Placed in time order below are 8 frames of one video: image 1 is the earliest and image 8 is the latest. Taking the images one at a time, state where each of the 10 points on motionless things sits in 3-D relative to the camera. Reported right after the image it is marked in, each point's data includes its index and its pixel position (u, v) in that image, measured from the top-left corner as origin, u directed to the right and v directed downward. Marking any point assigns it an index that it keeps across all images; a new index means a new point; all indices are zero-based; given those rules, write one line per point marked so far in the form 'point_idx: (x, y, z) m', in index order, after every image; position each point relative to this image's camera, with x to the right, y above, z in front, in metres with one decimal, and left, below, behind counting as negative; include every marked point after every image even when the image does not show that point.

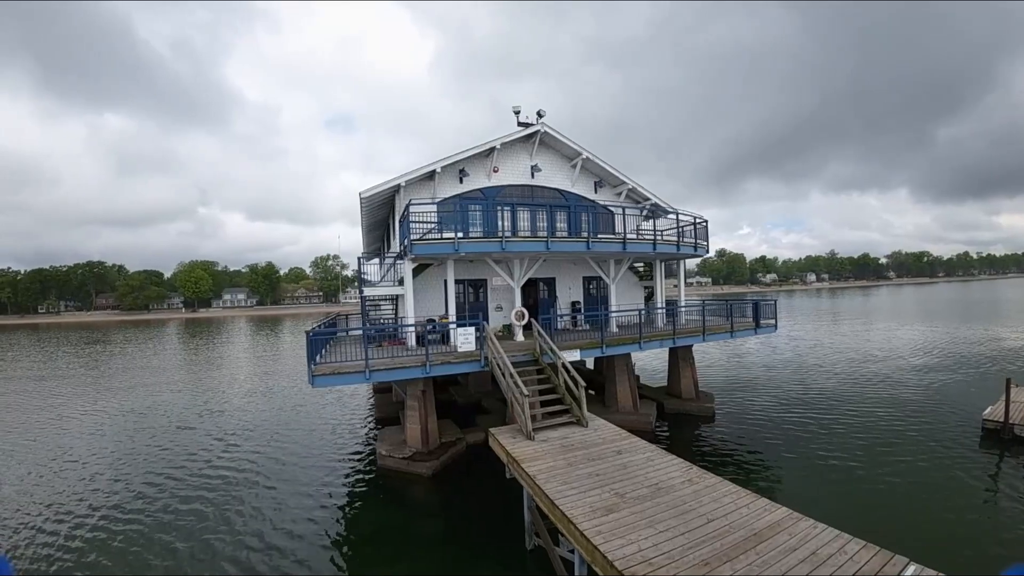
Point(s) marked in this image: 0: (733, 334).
0: (+8.0, -1.8, +16.1) m
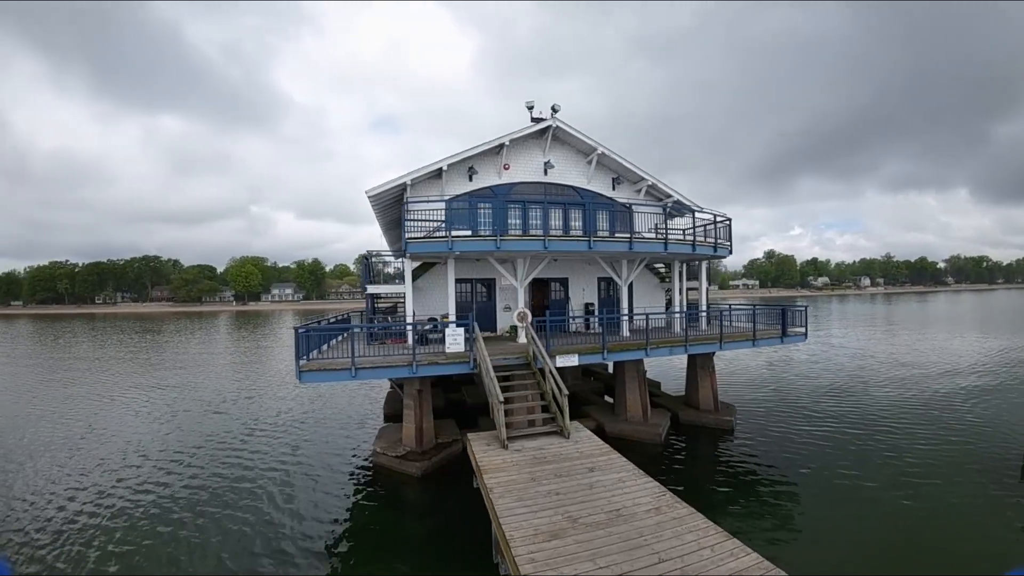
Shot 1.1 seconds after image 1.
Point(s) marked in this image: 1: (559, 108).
0: (+8.2, -1.9, +14.9) m
1: (+1.8, +6.9, +17.1) m
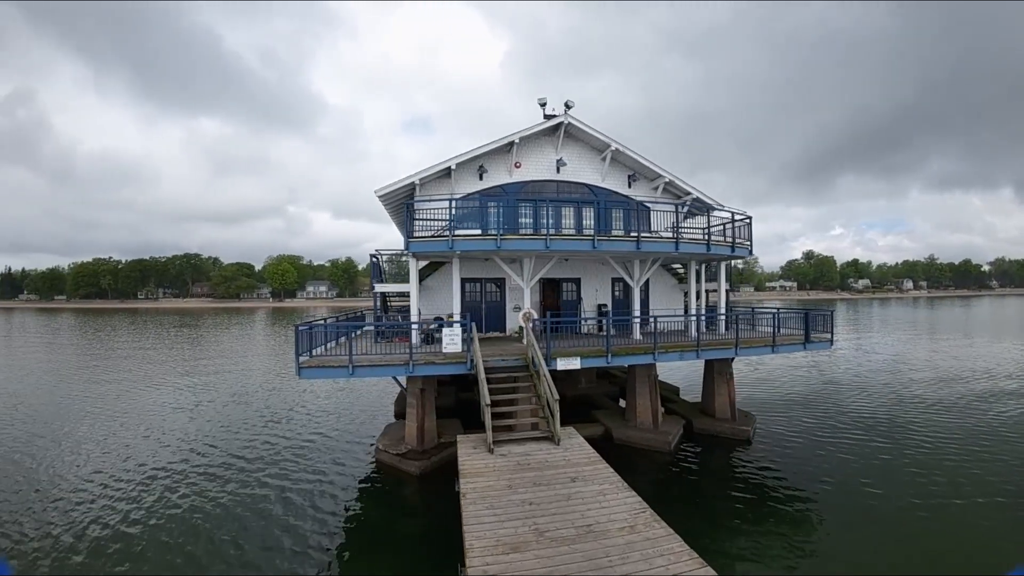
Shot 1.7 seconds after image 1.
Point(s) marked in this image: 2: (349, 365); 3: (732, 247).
0: (+8.4, -2.0, +14.1) m
1: (+2.3, +6.9, +16.7) m
2: (-4.1, -1.8, +10.9) m
3: (+7.2, +1.4, +14.7) m
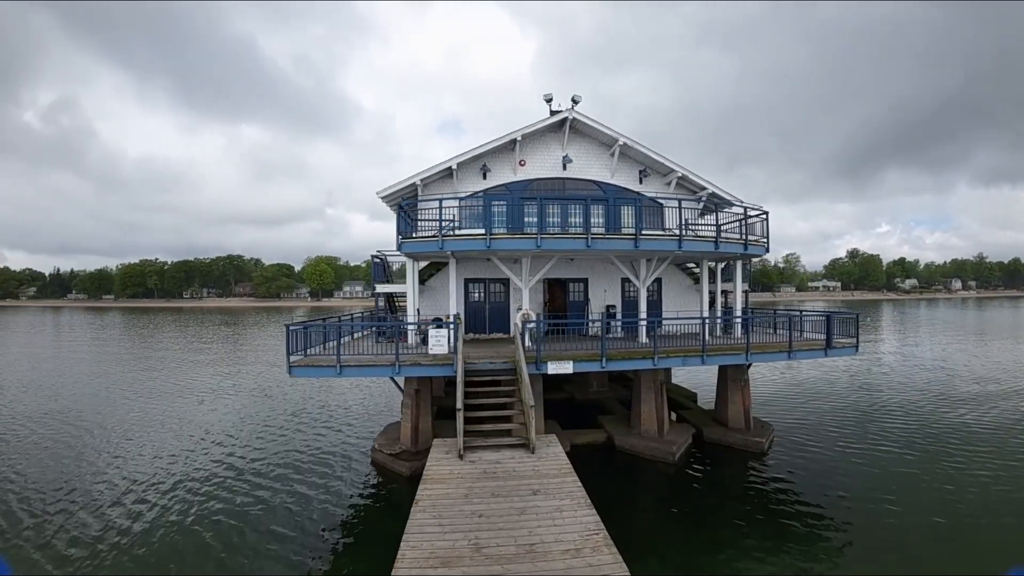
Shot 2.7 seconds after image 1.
0: (+8.4, -2.0, +13.2) m
1: (+2.4, +6.9, +16.3) m
2: (-4.4, -1.8, +10.9) m
3: (+7.2, +1.4, +13.8) m
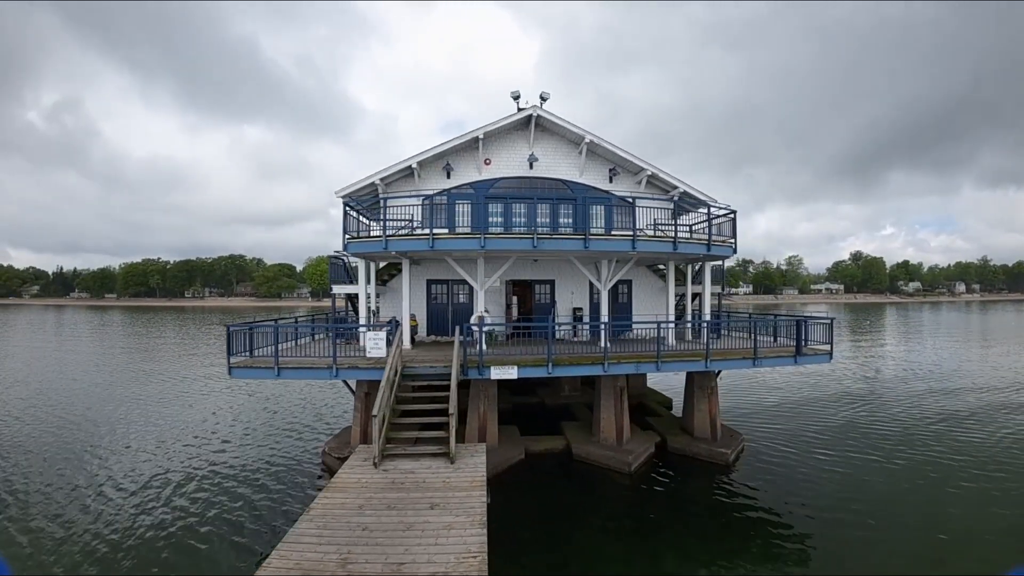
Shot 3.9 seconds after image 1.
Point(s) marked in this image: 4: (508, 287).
0: (+7.1, -2.1, +12.7) m
1: (+1.2, +6.9, +15.9) m
2: (-5.7, -1.9, +10.6) m
3: (+6.0, +1.3, +13.4) m
4: (-0.1, 0.0, +15.6) m
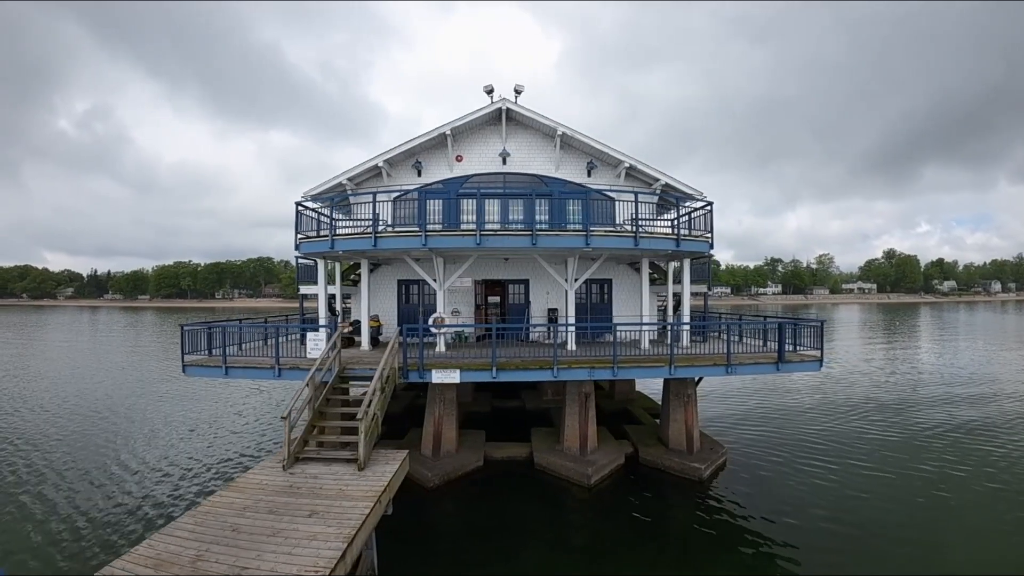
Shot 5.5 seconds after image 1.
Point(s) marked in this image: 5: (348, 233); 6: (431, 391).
0: (+6.0, -2.0, +12.0) m
1: (+0.3, +6.9, +15.4) m
2: (-6.9, -1.9, +10.5) m
3: (+4.9, +1.3, +12.7) m
4: (-1.1, 0.0, +15.2) m
5: (-4.6, +1.5, +12.1) m
6: (-2.1, -2.7, +11.7) m
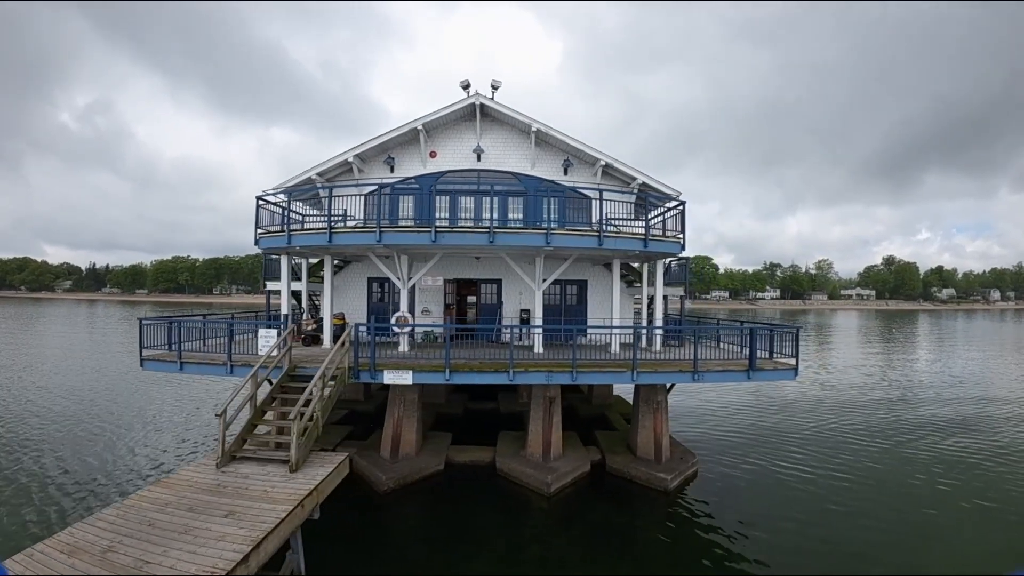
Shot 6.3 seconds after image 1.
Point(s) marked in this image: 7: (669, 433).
0: (+5.0, -2.1, +11.8) m
1: (-0.5, +6.9, +15.3) m
2: (-7.8, -1.7, +10.4) m
3: (+4.0, +1.2, +12.6) m
4: (-2.0, +0.1, +15.1) m
5: (-5.5, +1.6, +11.9) m
6: (-3.1, -2.7, +11.6) m
7: (+4.7, -4.1, +13.3) m
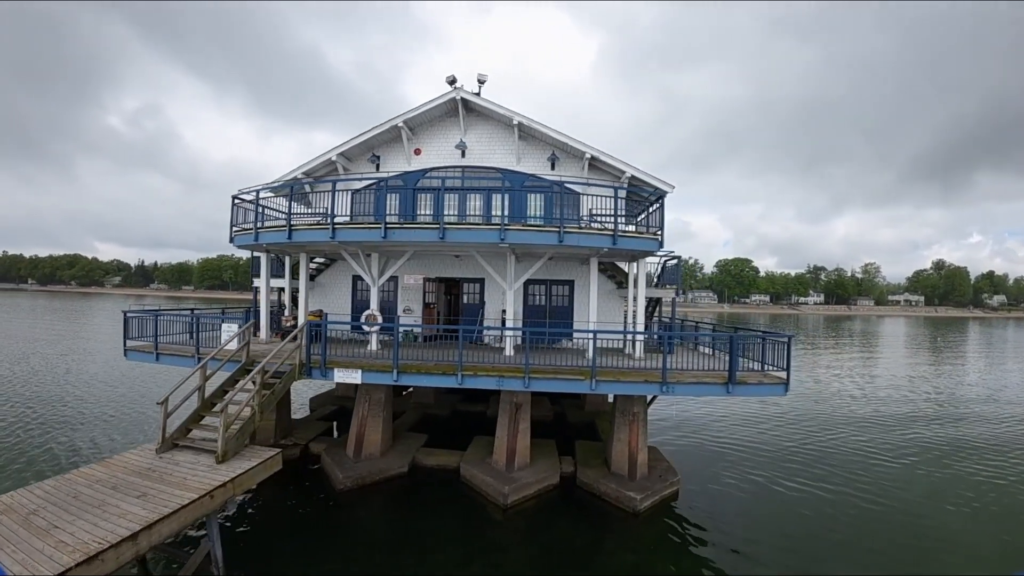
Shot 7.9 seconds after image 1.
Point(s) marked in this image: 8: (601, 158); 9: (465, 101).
0: (+4.1, -2.2, +11.4) m
1: (-1.0, +6.9, +15.3) m
2: (-8.8, -1.6, +11.0) m
3: (+3.2, +1.2, +12.2) m
4: (-2.6, +0.1, +15.1) m
5: (-6.3, +1.7, +12.3) m
6: (-4.0, -2.6, +11.8) m
7: (+3.9, -4.1, +12.9) m
8: (+2.9, +4.0, +14.7) m
9: (-1.4, +5.8, +14.6) m
